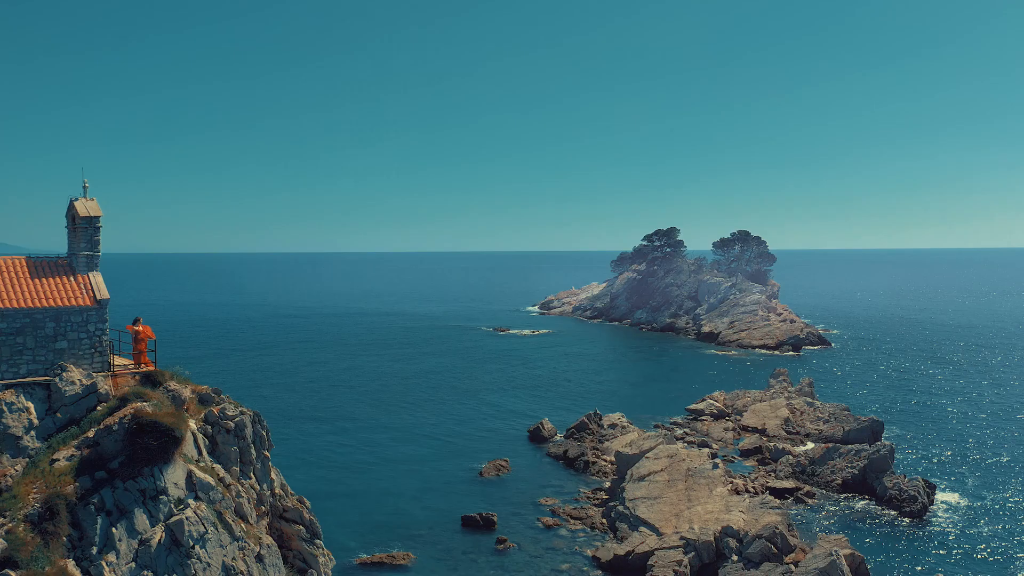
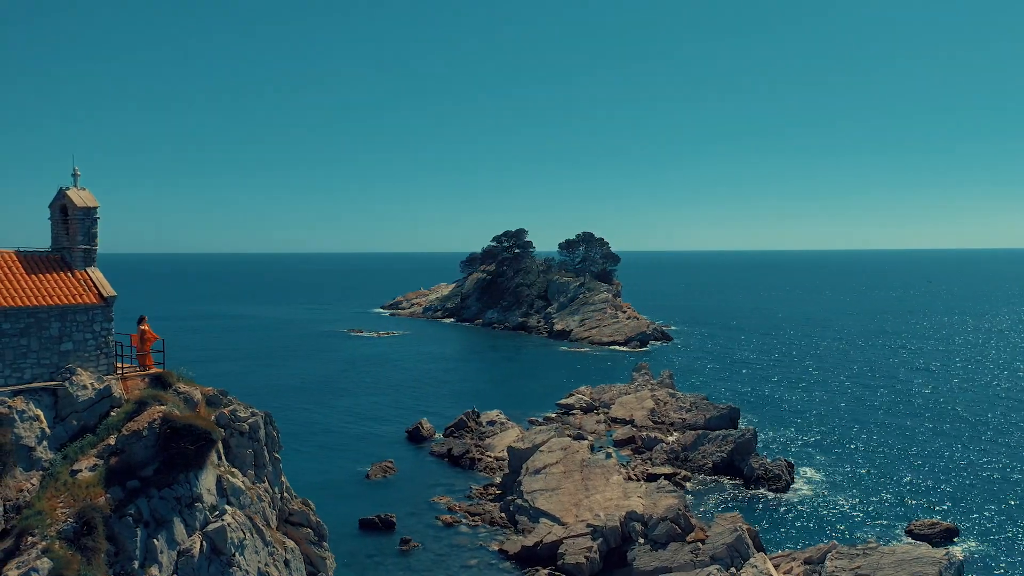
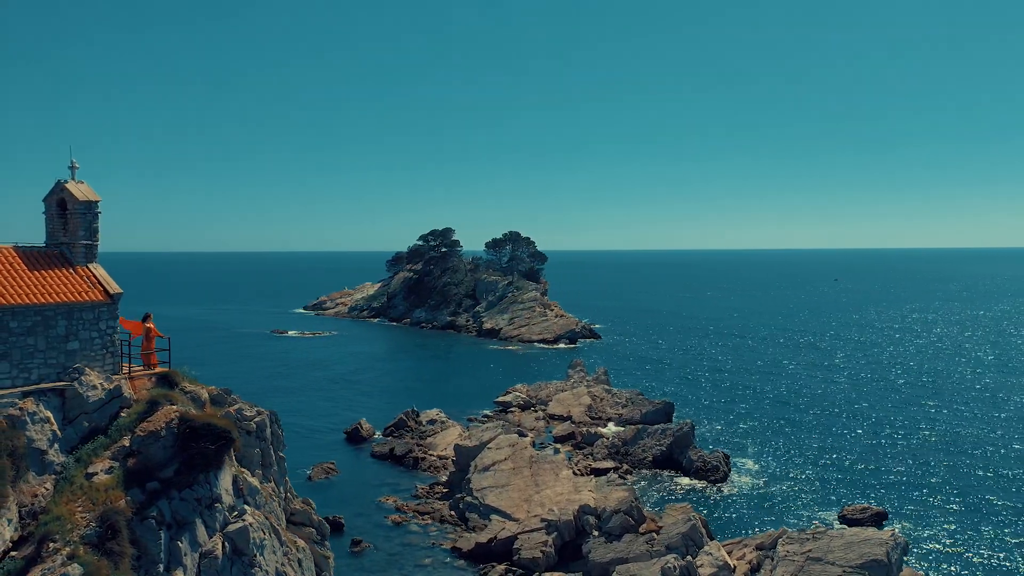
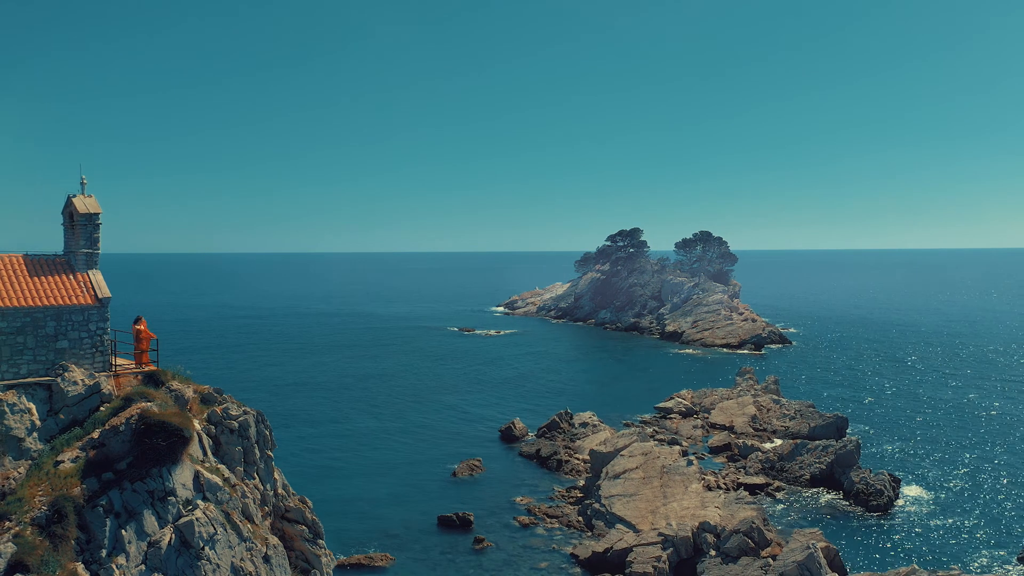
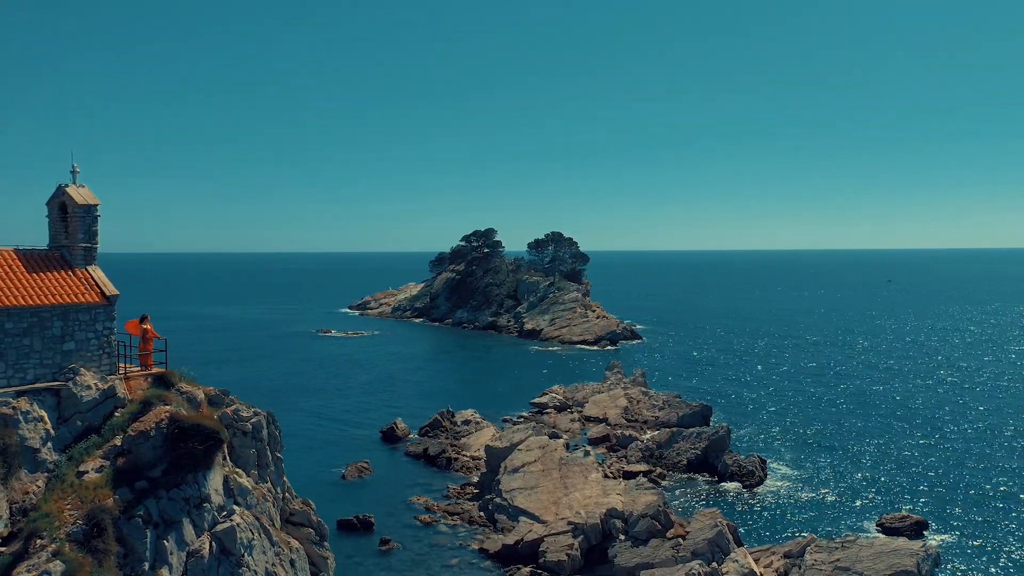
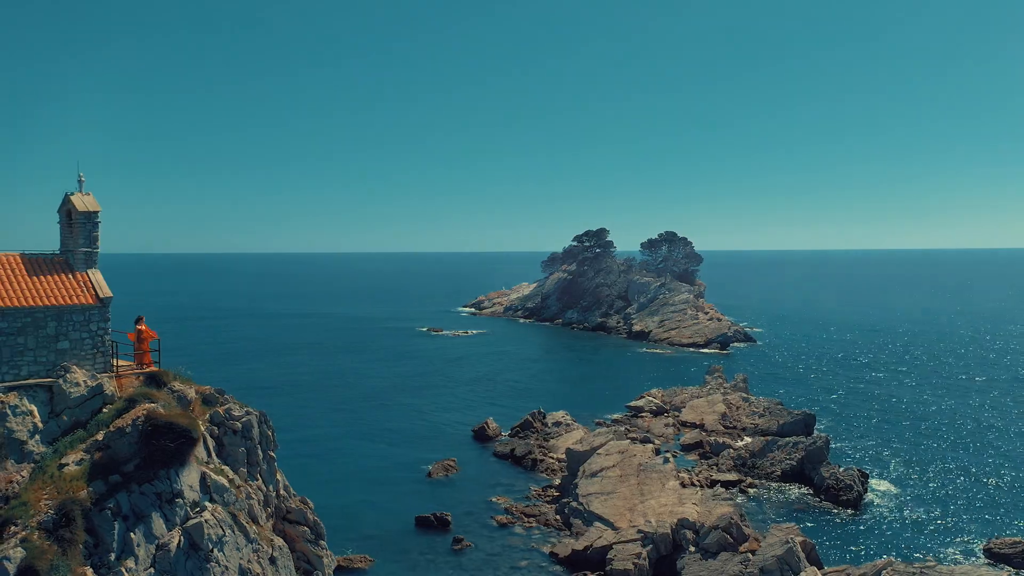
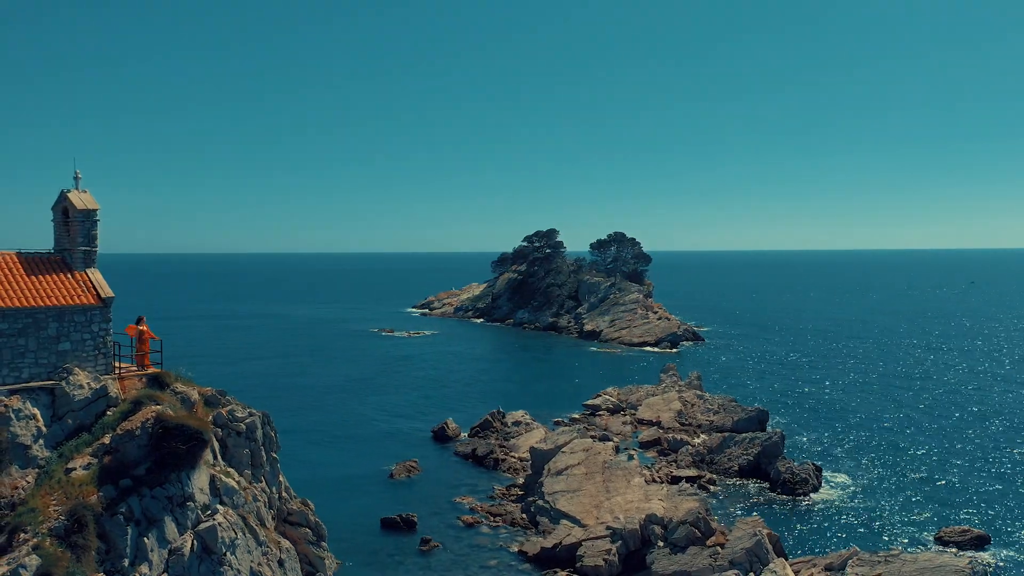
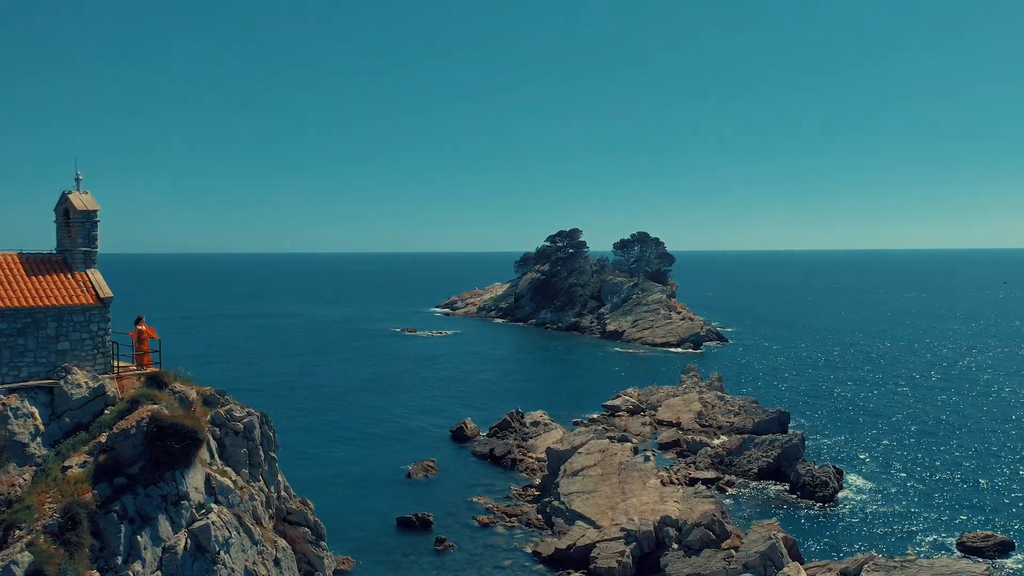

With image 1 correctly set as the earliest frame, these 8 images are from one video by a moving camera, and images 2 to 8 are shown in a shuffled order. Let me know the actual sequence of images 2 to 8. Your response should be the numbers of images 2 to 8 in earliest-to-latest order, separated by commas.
4, 6, 8, 7, 2, 5, 3
